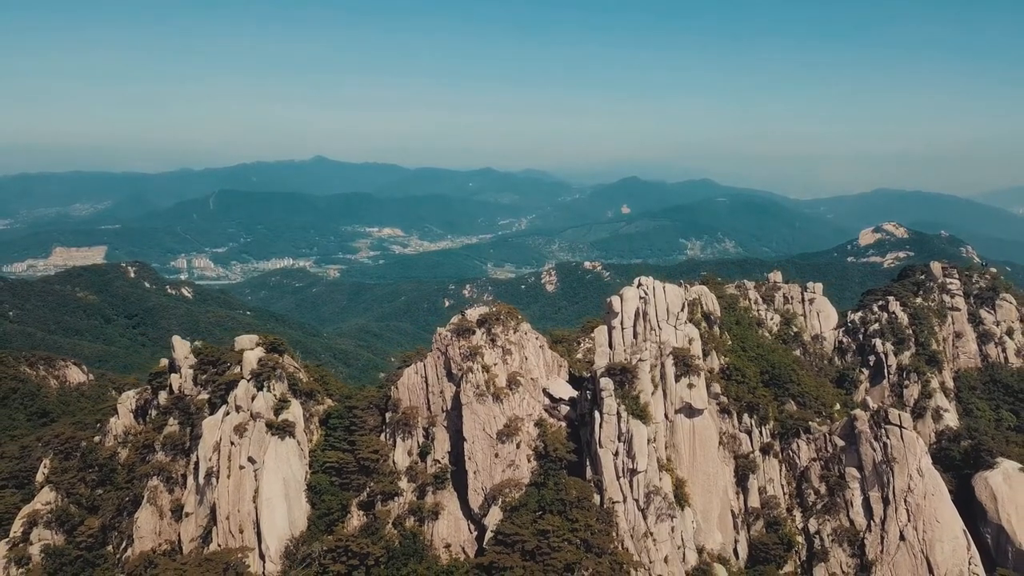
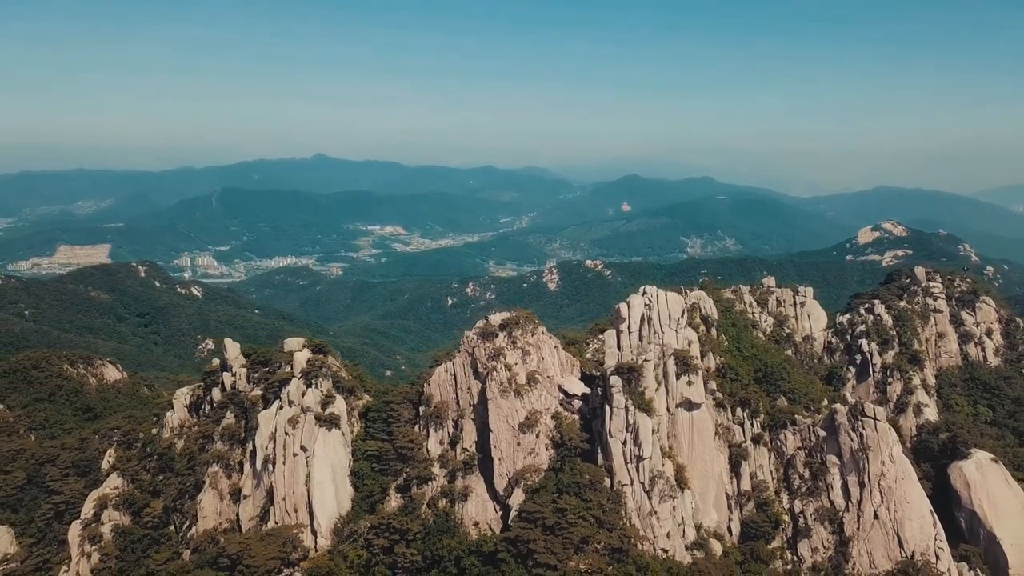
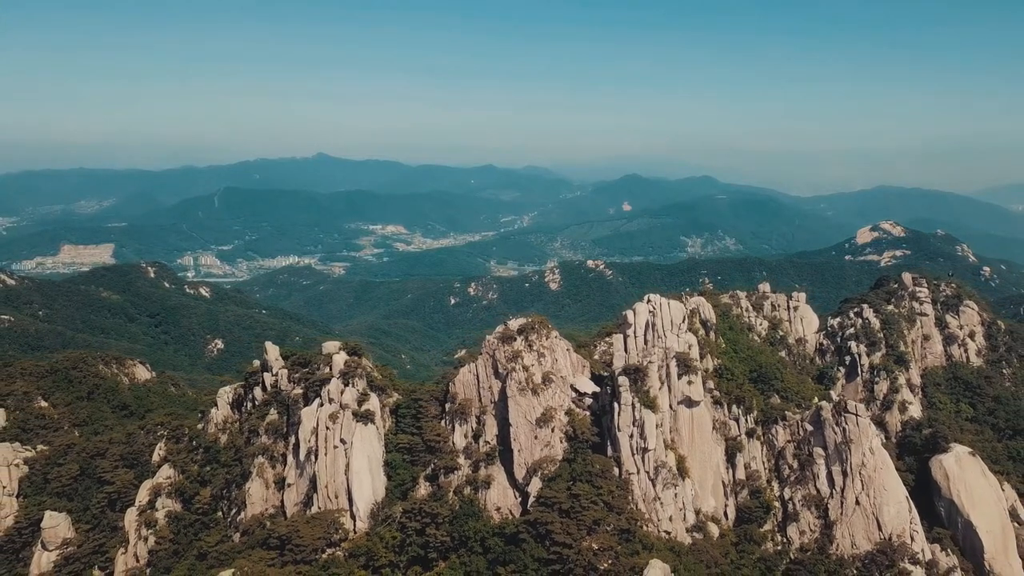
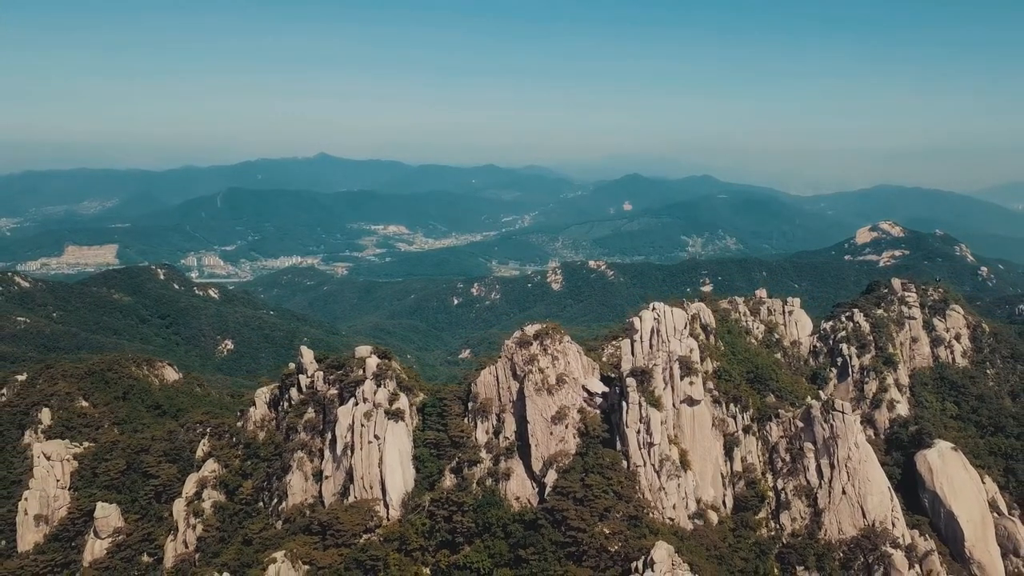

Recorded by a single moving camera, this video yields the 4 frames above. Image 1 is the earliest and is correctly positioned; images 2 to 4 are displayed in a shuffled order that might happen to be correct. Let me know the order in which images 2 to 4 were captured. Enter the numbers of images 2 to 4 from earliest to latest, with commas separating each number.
2, 3, 4
